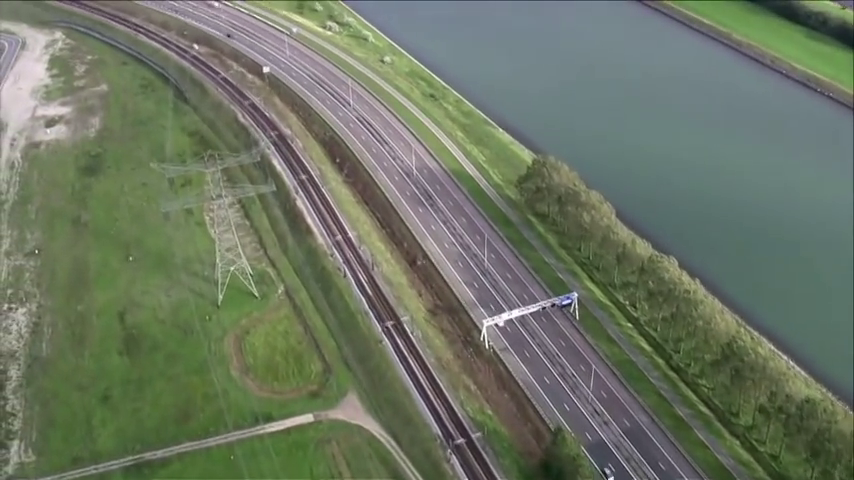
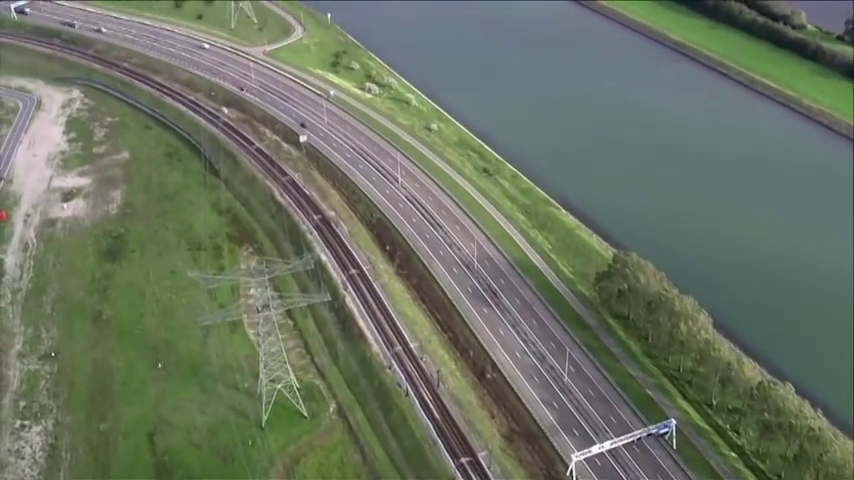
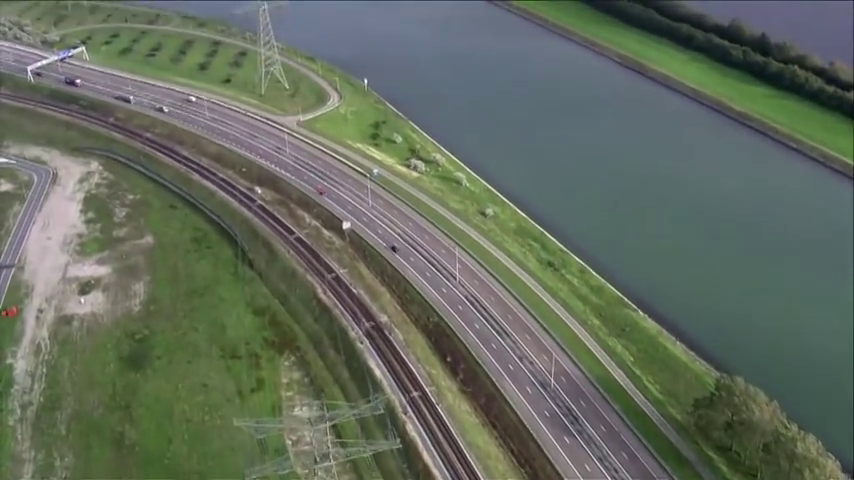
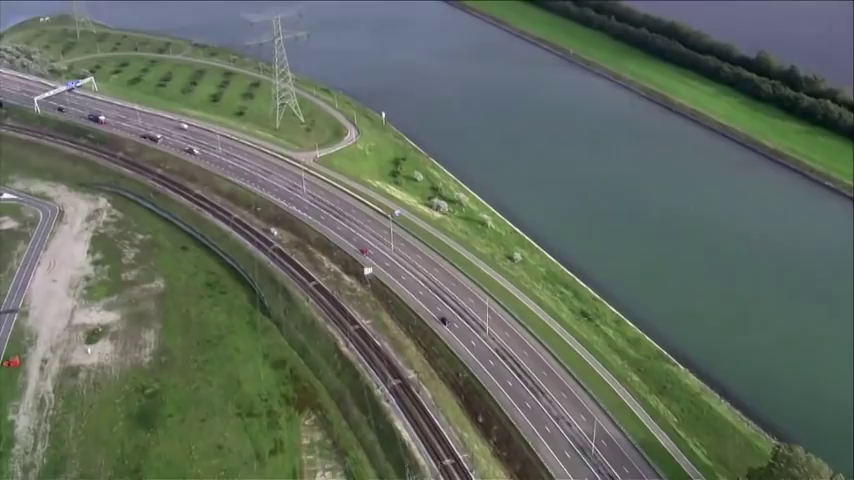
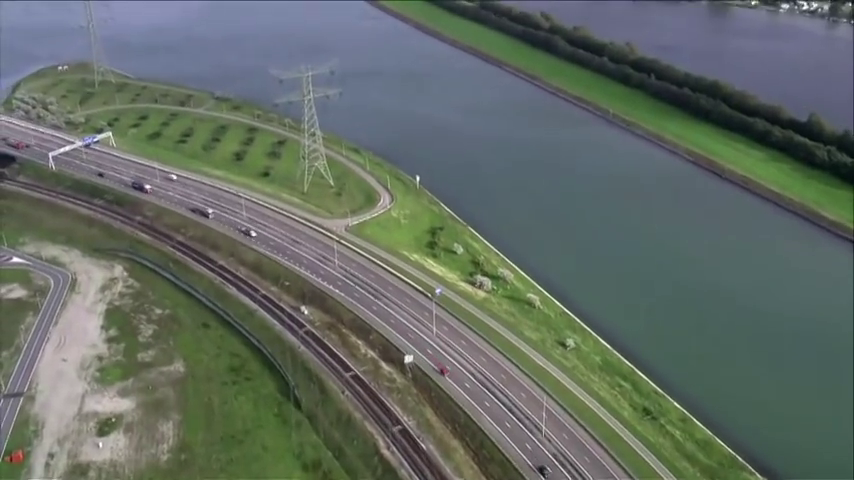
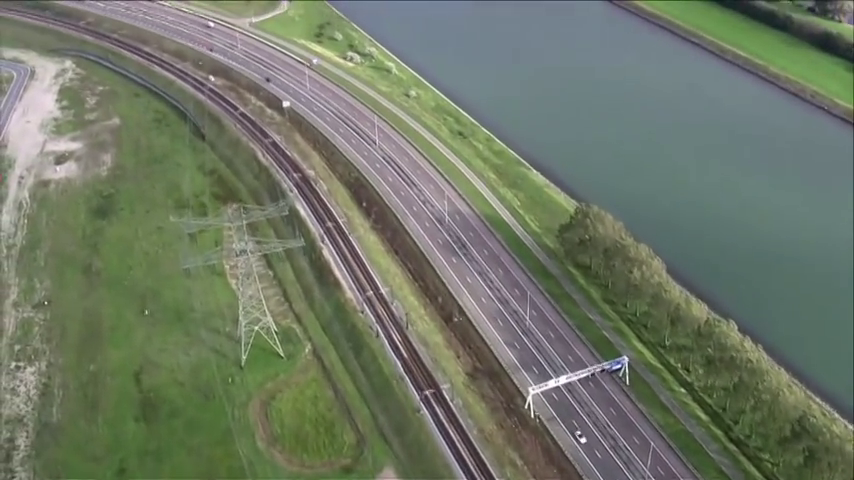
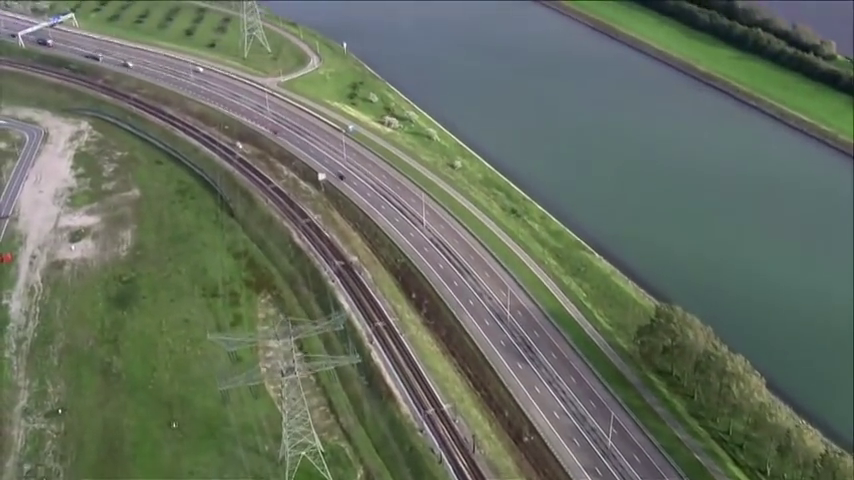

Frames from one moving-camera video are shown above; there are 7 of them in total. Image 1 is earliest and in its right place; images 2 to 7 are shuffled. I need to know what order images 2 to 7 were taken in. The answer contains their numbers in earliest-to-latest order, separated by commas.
6, 2, 7, 3, 4, 5
